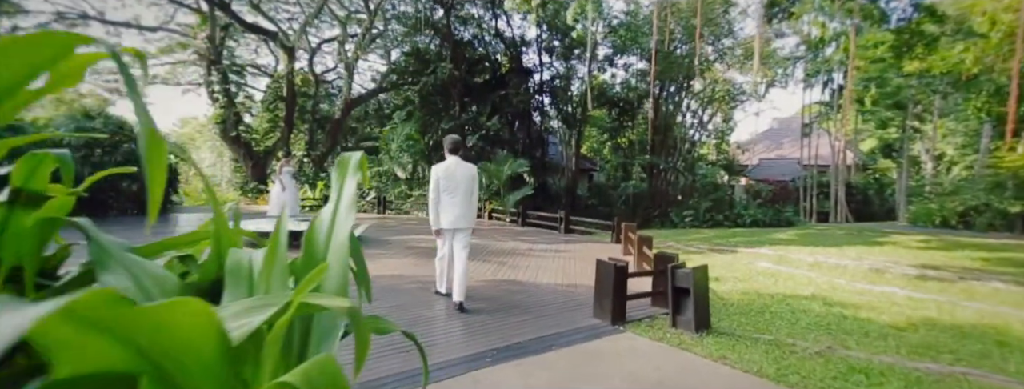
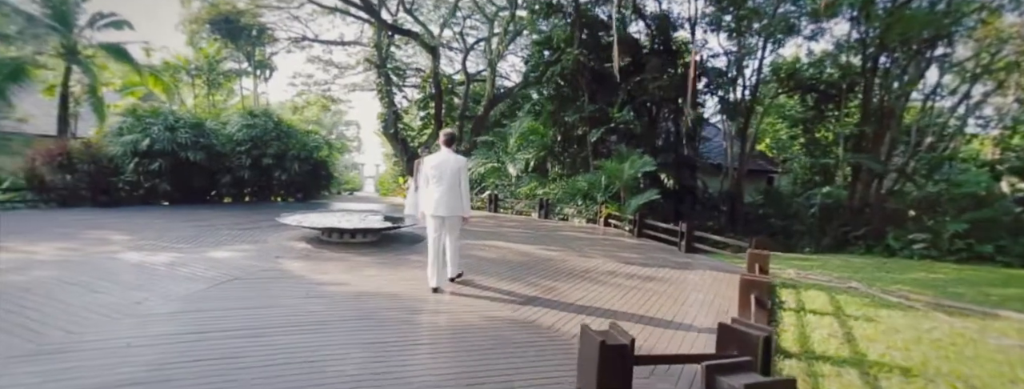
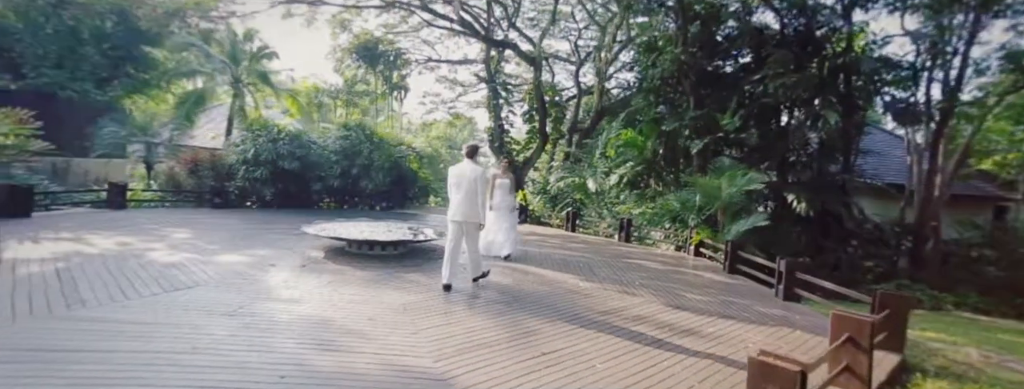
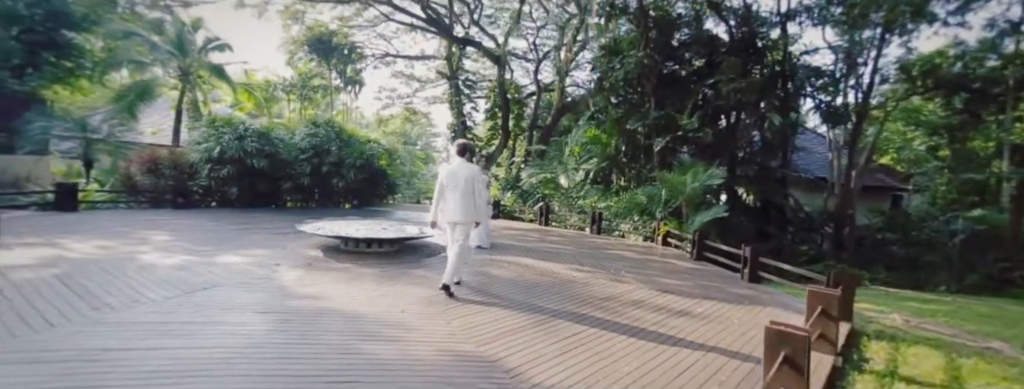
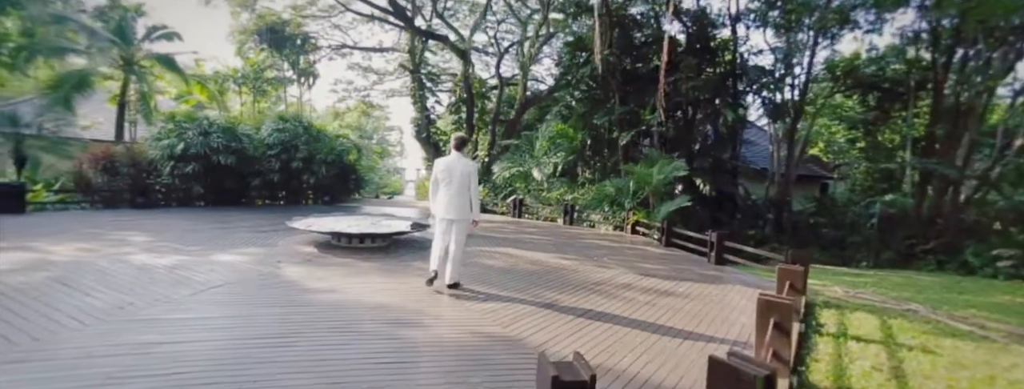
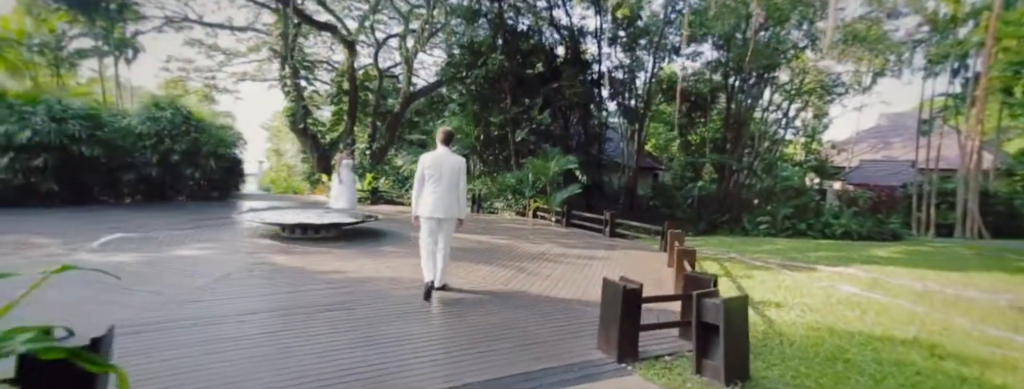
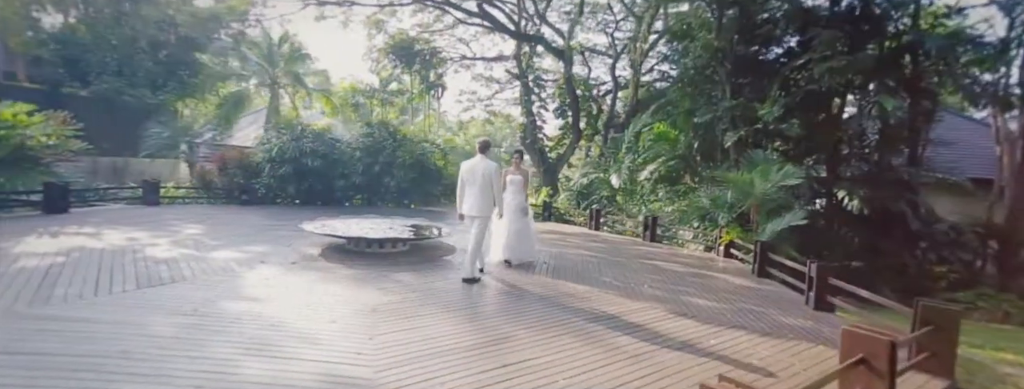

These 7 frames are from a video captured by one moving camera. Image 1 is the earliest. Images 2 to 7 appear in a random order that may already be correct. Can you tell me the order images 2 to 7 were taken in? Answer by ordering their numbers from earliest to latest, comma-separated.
6, 2, 5, 4, 3, 7
